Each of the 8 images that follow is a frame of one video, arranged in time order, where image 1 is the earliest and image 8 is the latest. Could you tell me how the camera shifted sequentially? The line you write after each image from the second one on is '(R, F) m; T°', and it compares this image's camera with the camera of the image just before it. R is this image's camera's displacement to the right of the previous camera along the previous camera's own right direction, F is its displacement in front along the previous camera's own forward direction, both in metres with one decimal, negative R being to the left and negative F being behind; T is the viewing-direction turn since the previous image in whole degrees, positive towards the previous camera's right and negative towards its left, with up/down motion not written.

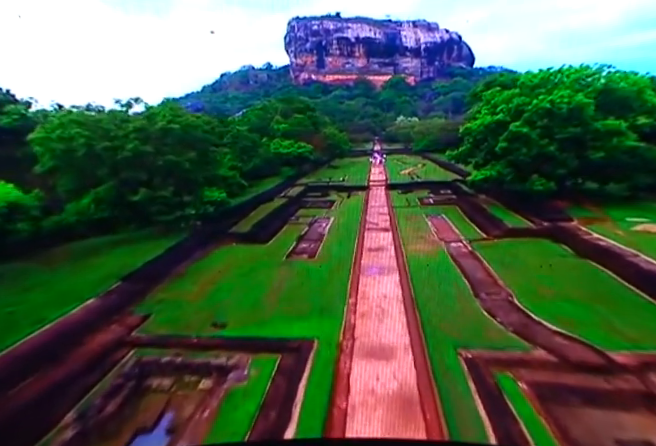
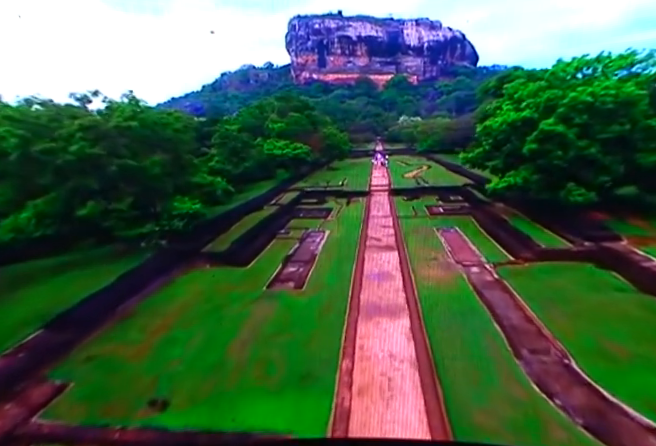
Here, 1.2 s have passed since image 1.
(+0.4, +2.7) m; 0°
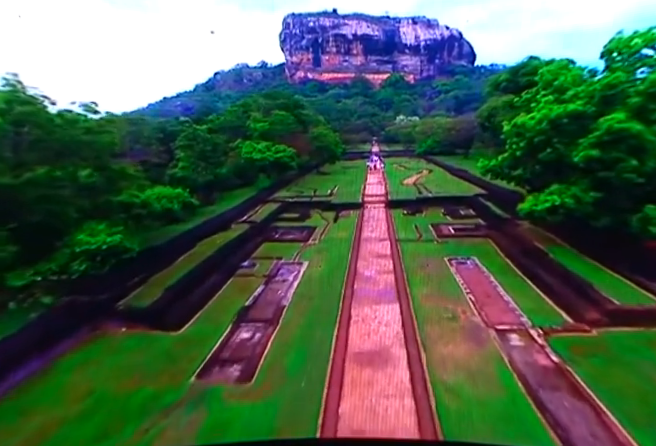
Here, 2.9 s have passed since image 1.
(+0.9, +4.1) m; +1°
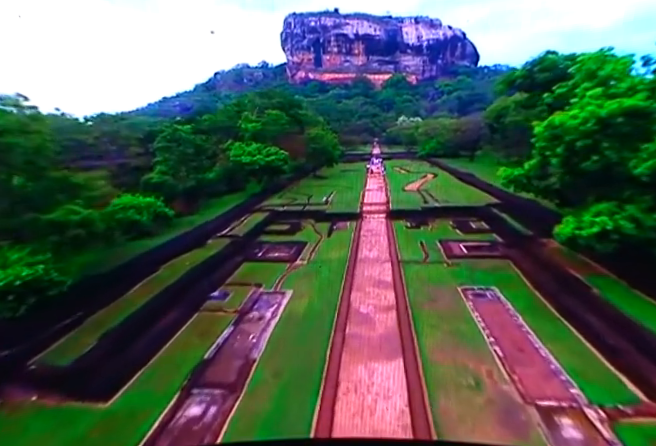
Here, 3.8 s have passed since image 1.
(+0.5, +2.3) m; 0°
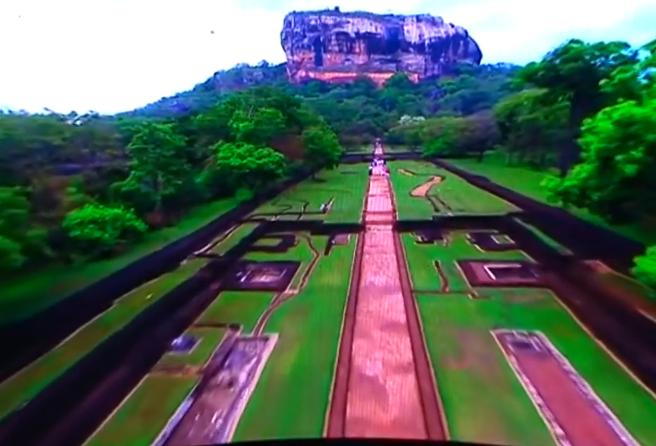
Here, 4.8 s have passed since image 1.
(+0.2, +2.4) m; 0°
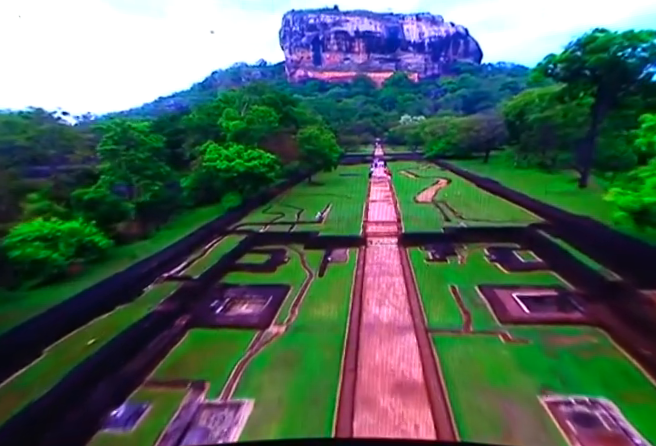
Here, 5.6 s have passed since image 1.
(+0.1, +2.1) m; 0°
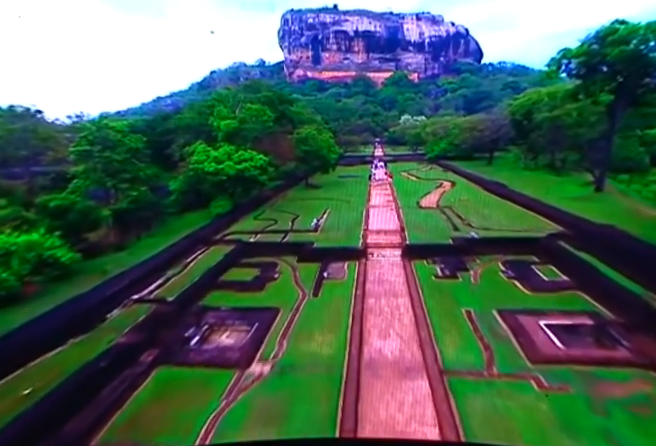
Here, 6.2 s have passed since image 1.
(+0.1, +1.5) m; 0°
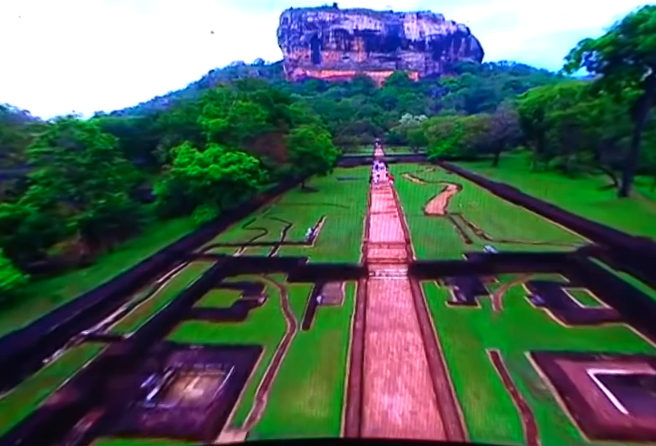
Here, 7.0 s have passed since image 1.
(+0.2, +1.8) m; 0°
